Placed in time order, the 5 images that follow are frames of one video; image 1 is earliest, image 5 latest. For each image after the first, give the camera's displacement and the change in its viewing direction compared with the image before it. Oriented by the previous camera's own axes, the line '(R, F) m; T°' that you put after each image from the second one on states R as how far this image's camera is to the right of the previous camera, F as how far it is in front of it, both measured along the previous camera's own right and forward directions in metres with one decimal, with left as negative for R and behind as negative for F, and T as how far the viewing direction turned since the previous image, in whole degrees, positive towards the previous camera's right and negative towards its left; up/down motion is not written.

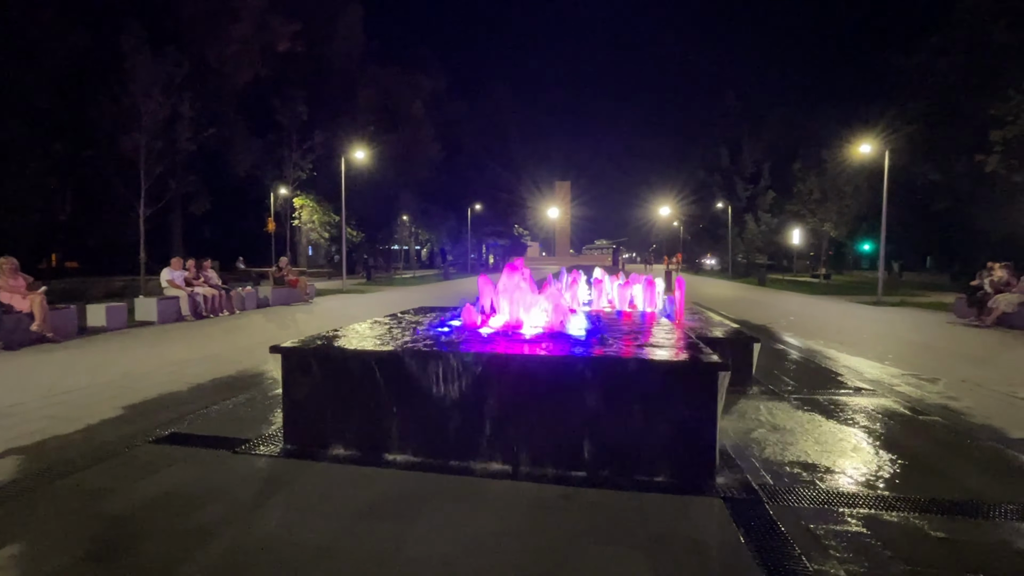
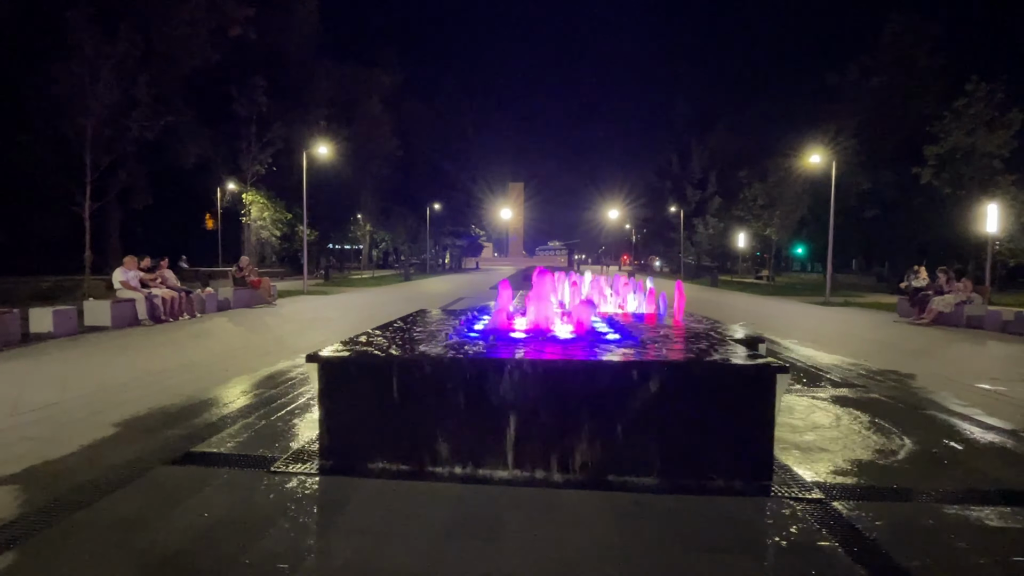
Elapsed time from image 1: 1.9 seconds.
(-1.6, +0.3) m; +8°
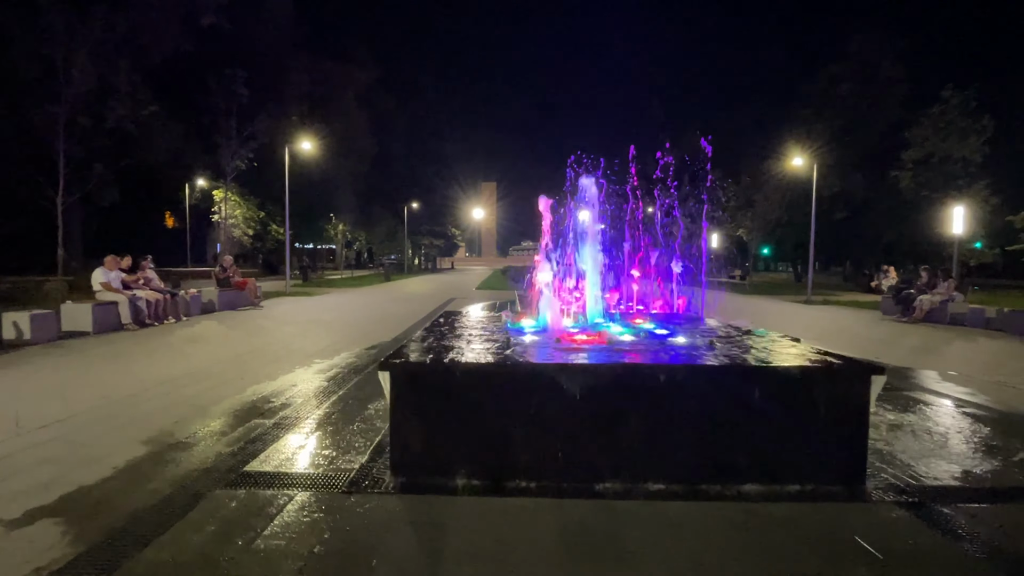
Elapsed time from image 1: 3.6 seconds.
(-1.6, +0.6) m; +6°
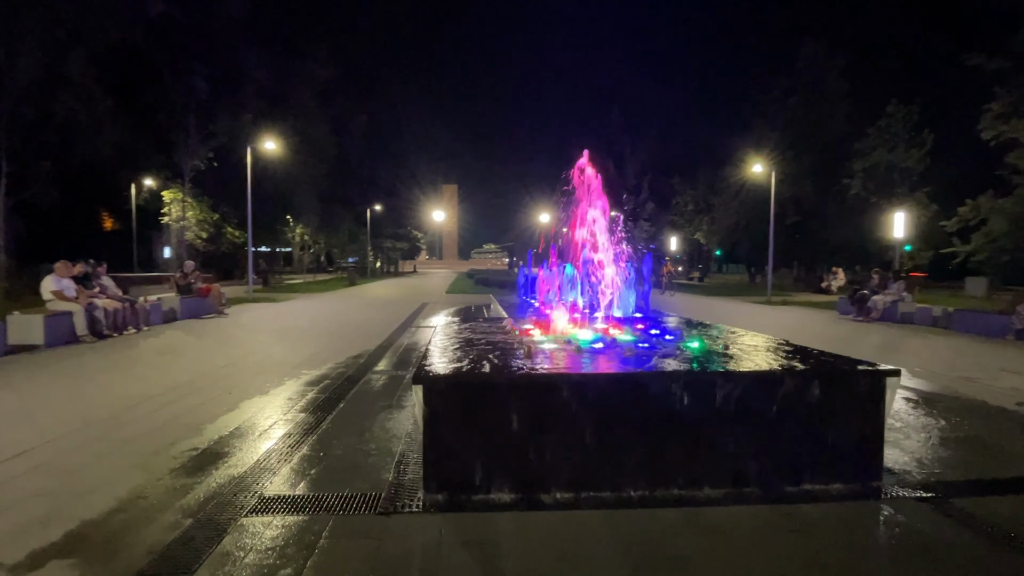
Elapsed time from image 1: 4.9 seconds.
(-1.0, +0.3) m; +6°
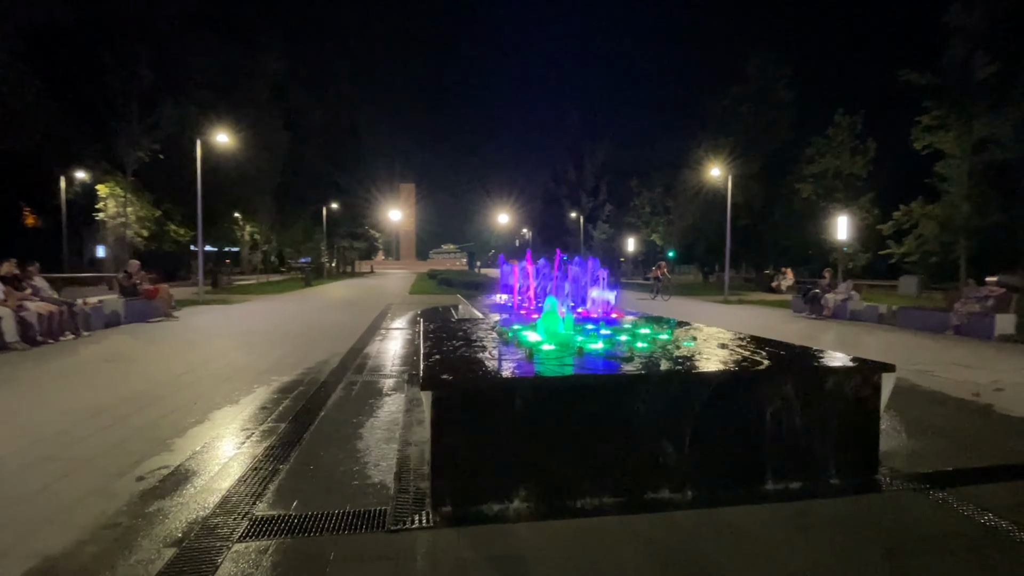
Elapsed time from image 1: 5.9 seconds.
(-0.7, +0.6) m; +5°
